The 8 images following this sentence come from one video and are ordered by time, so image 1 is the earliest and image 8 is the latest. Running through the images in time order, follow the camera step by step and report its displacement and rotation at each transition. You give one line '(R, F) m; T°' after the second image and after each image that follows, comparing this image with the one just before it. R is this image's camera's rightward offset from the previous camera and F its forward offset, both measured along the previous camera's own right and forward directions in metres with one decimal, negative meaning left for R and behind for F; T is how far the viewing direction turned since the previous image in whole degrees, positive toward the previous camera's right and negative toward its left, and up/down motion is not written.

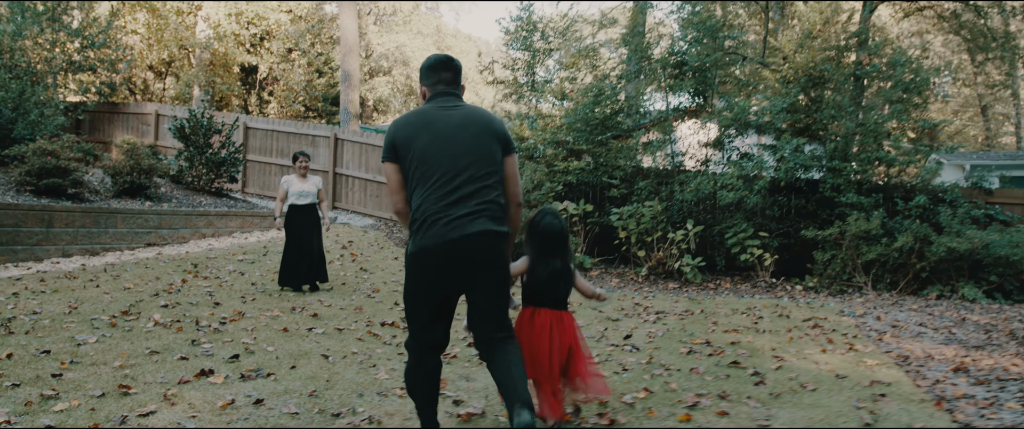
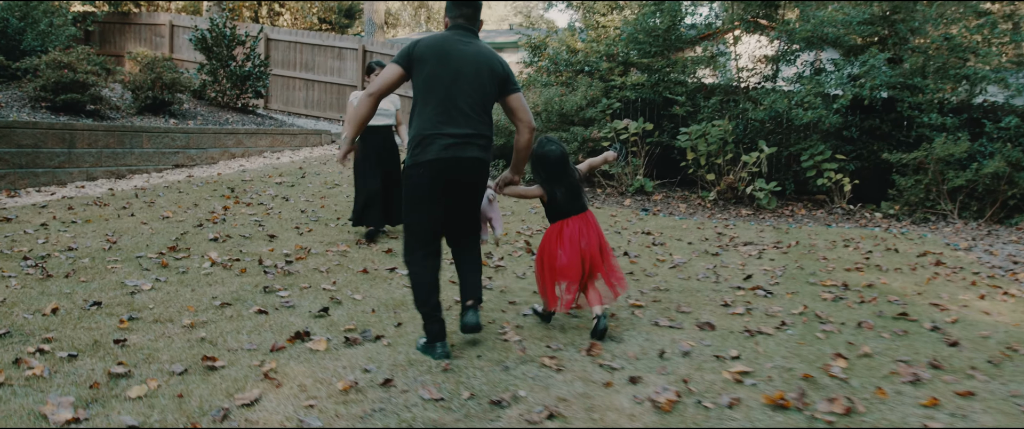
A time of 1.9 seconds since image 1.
(-0.5, +0.7) m; 0°
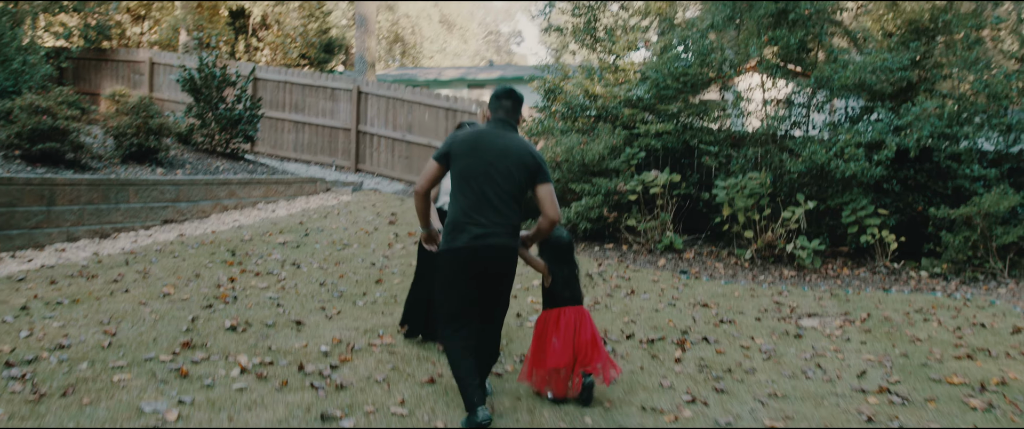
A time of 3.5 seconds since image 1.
(-0.5, +0.7) m; +2°
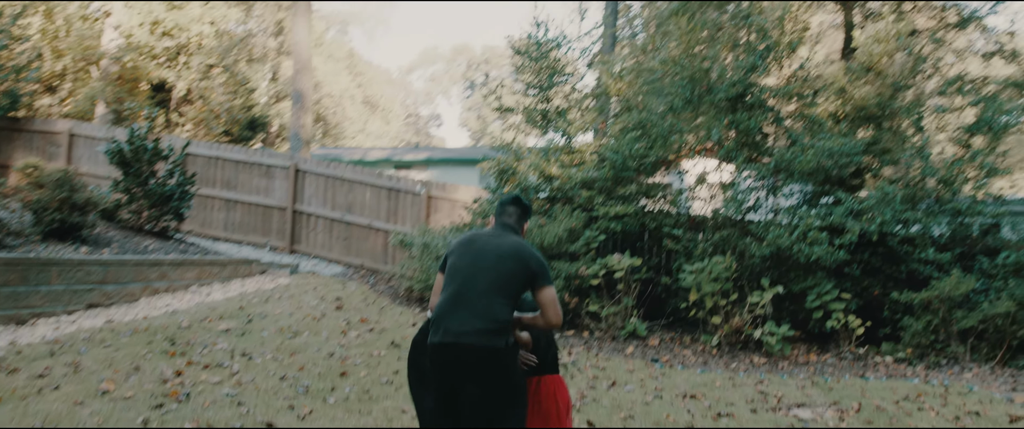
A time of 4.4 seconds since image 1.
(-0.4, +0.4) m; +6°
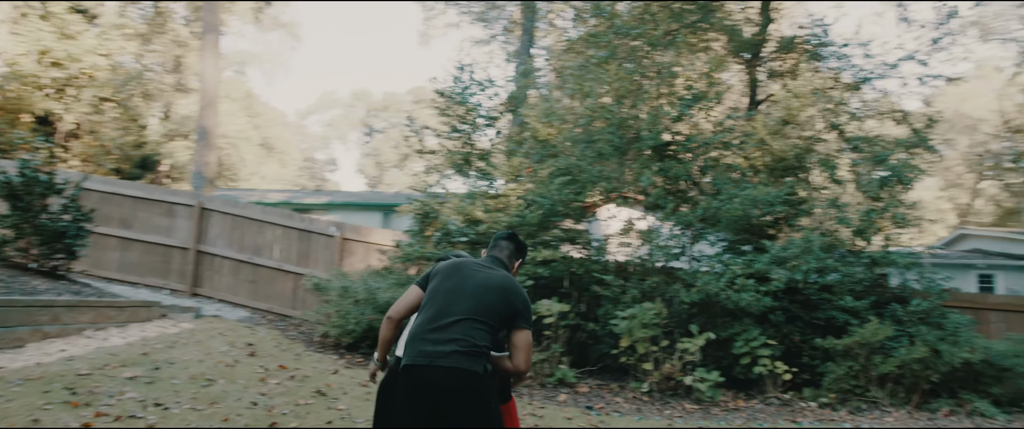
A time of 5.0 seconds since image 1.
(-0.3, +0.2) m; +7°
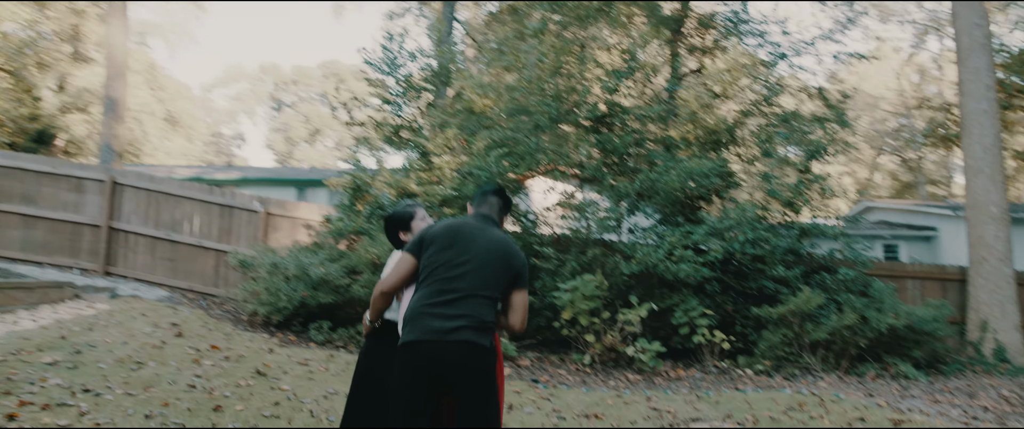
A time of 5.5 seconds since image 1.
(-0.2, +0.2) m; +6°
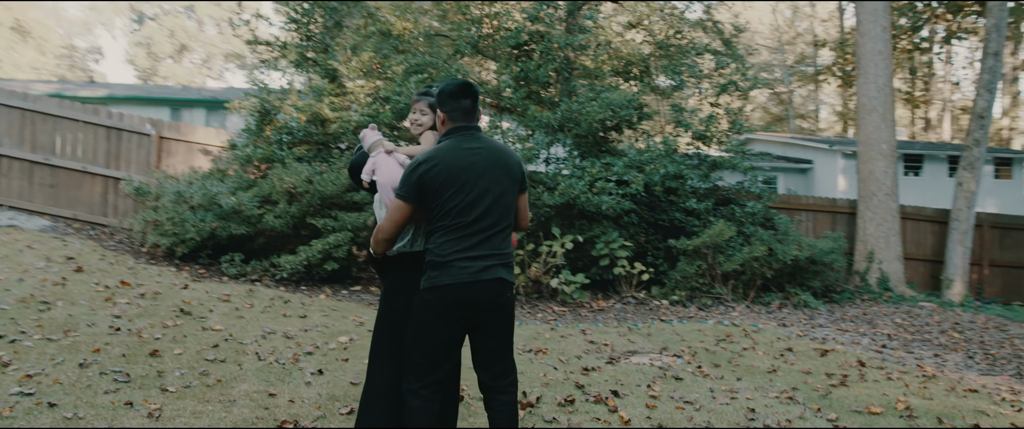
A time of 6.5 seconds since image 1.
(-0.4, +0.2) m; +8°
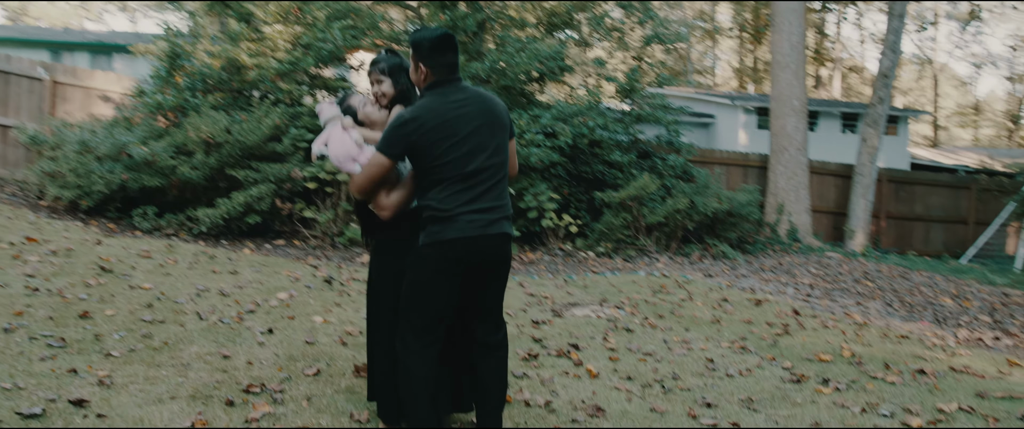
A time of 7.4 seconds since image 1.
(-0.3, +0.1) m; +7°
